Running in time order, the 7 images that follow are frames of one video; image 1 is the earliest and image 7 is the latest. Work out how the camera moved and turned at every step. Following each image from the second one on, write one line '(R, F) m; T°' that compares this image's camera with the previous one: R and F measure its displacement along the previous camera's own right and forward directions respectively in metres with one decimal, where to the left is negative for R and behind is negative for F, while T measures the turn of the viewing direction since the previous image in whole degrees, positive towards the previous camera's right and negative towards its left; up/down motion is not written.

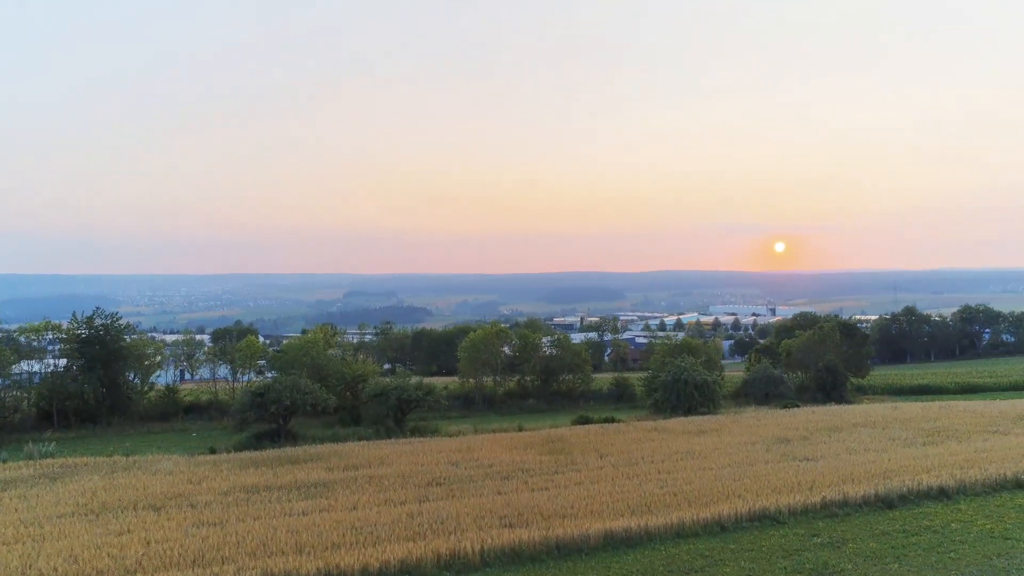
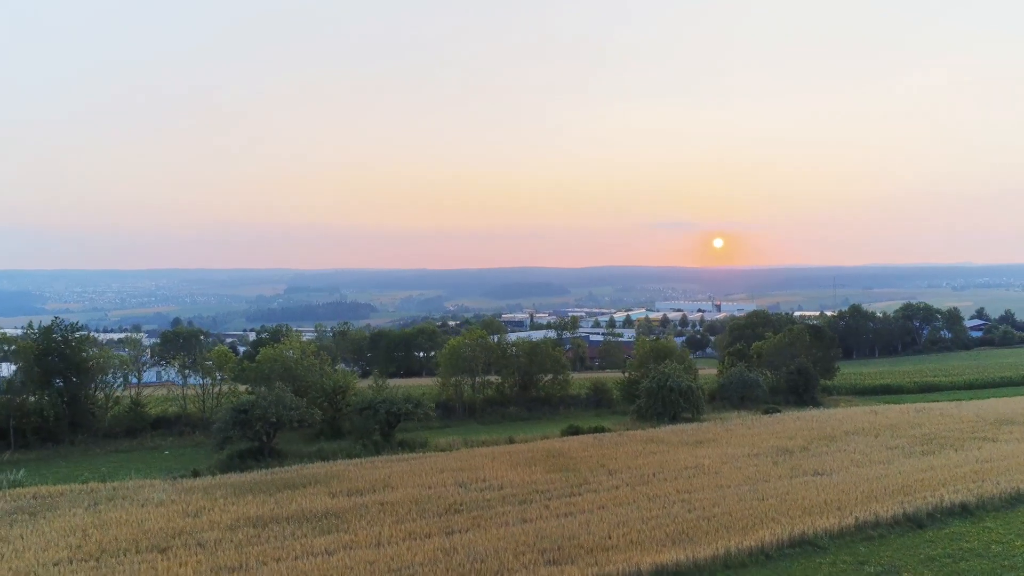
(-1.5, +0.7) m; +4°
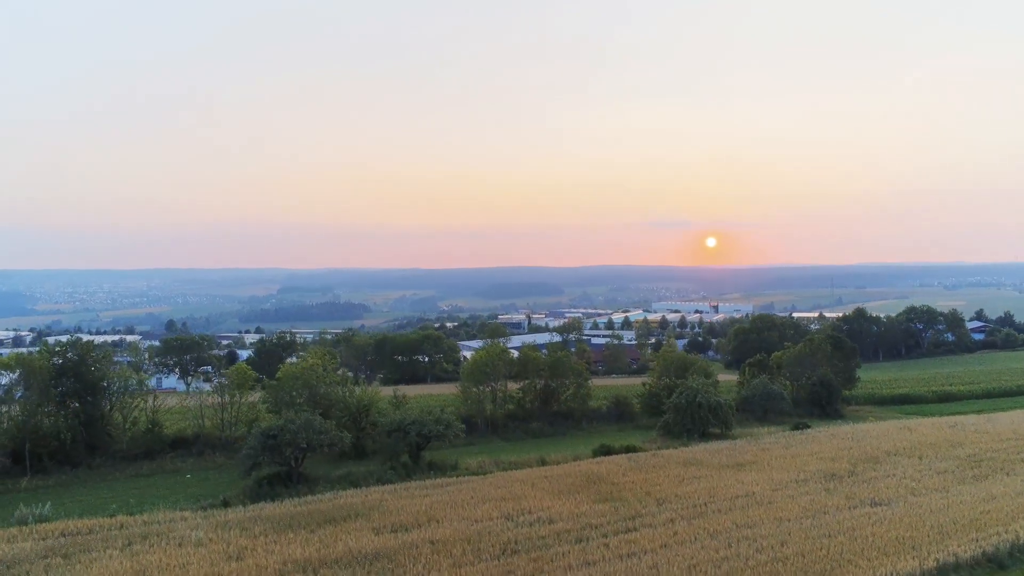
(-1.2, +0.7) m; +1°
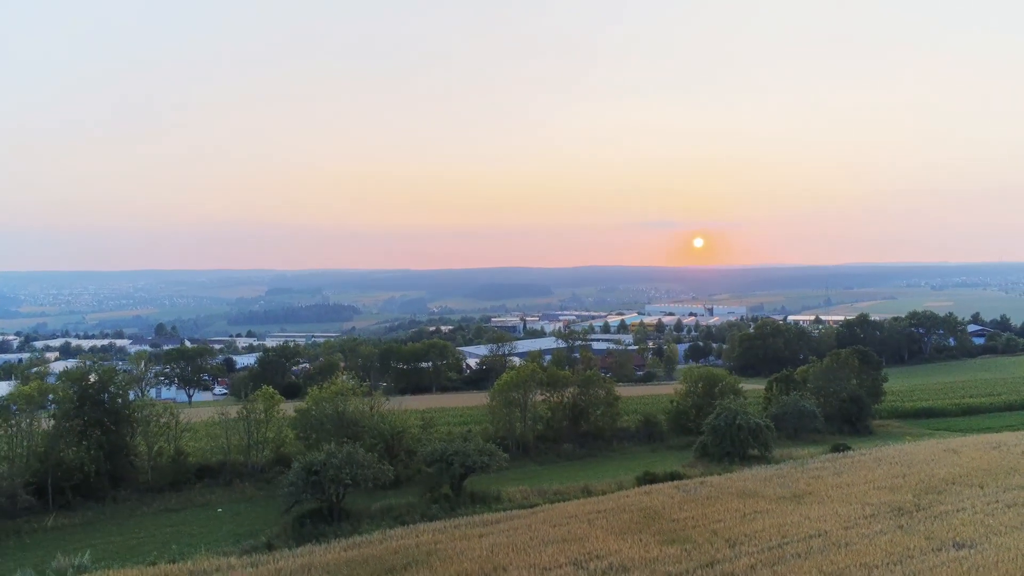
(-1.7, +0.9) m; +1°
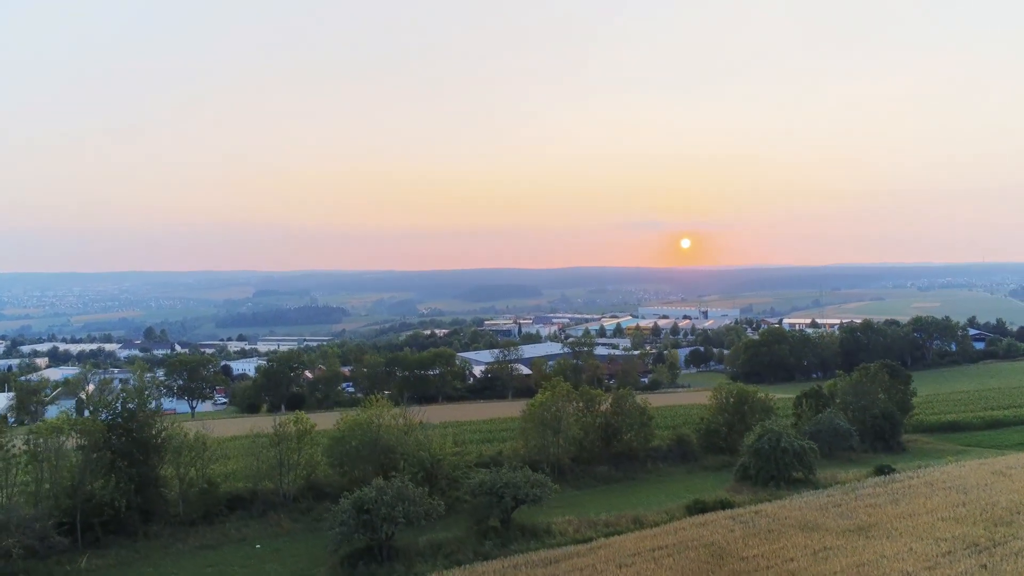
(-1.8, +0.9) m; +1°
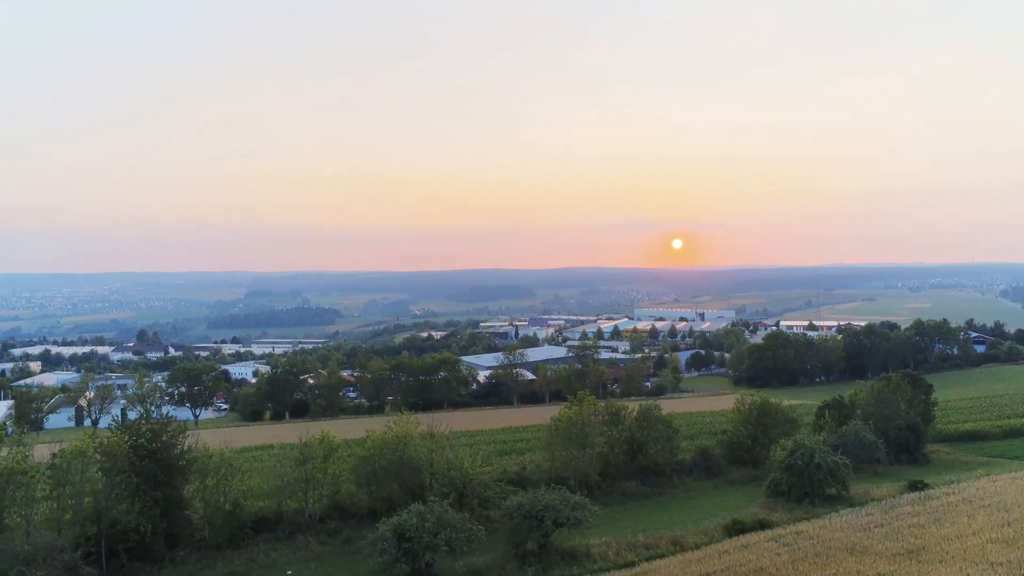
(-1.3, +0.6) m; +1°
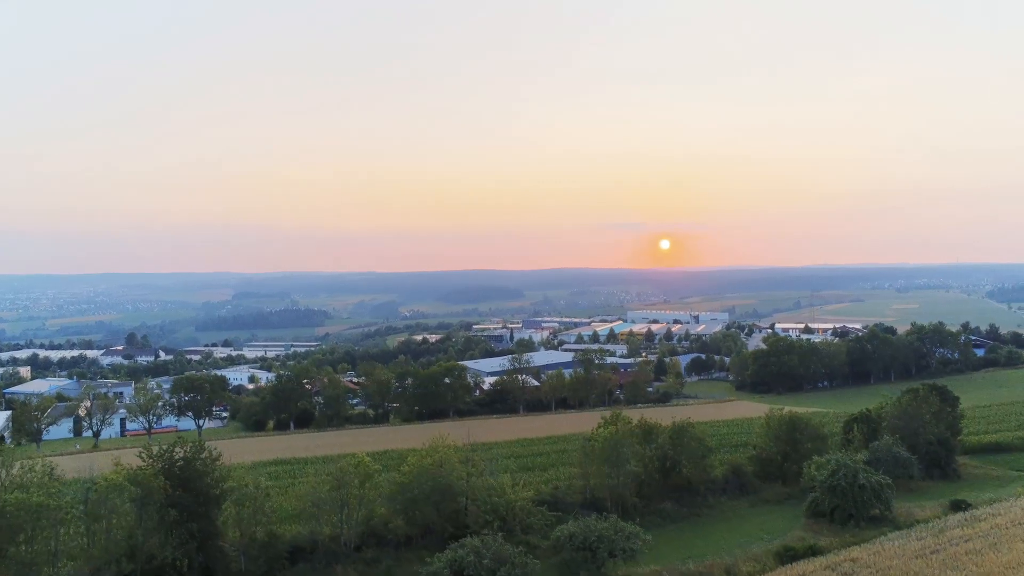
(-1.7, +0.8) m; +1°
